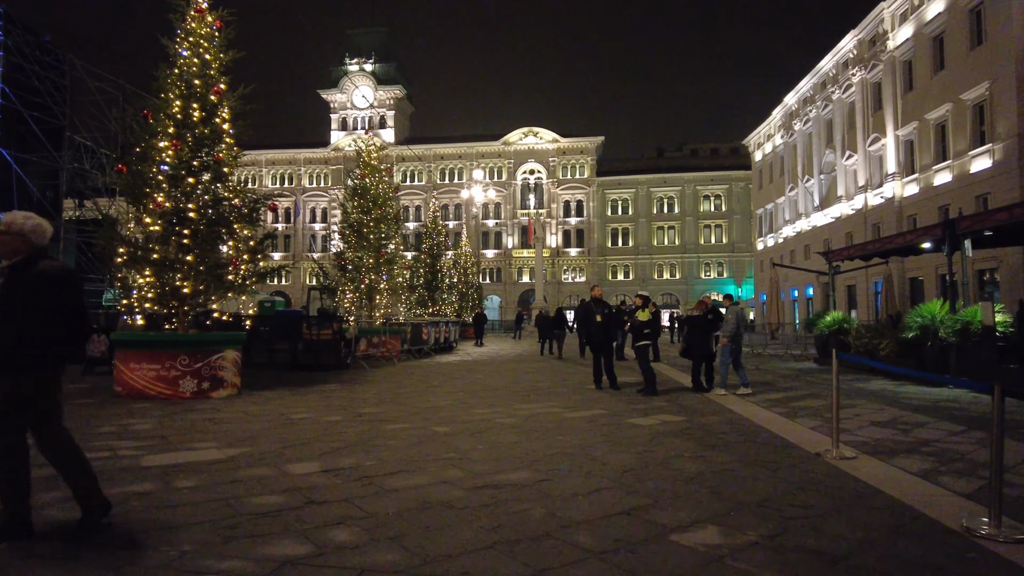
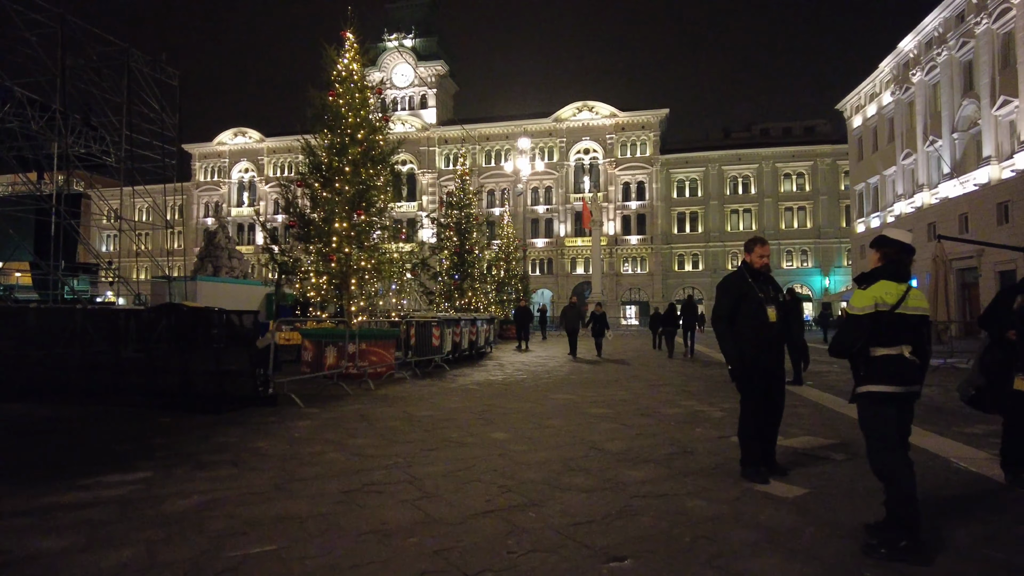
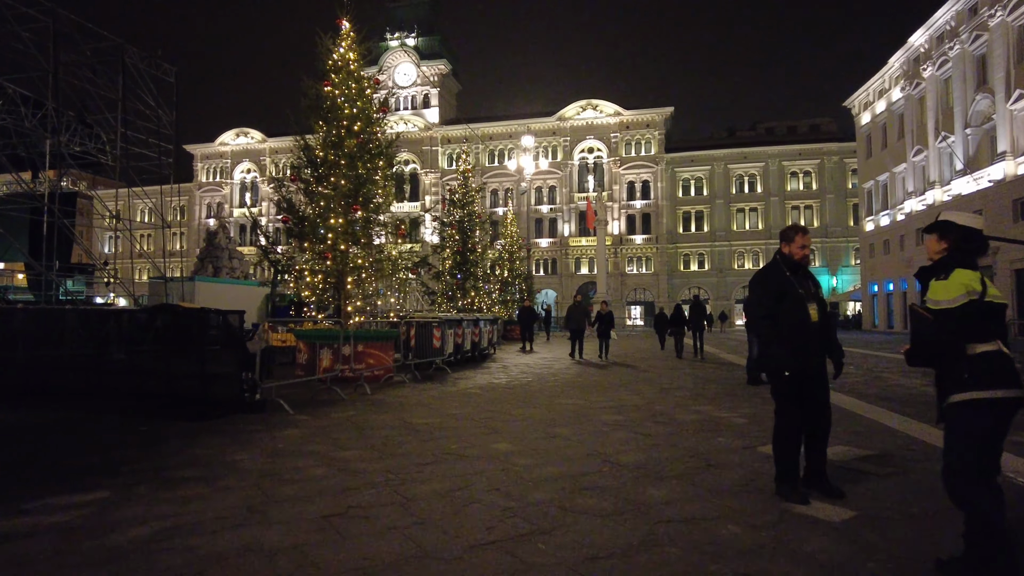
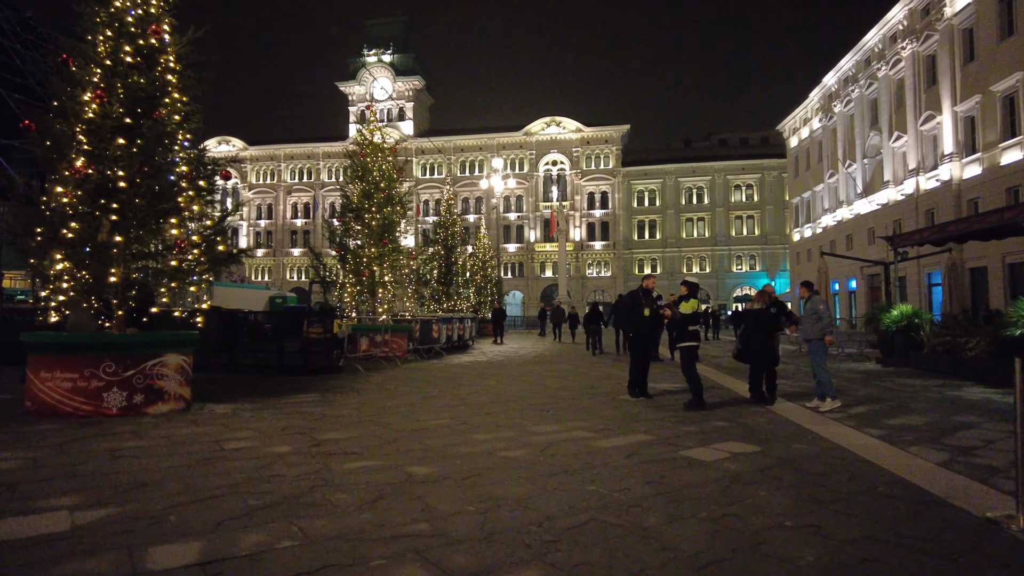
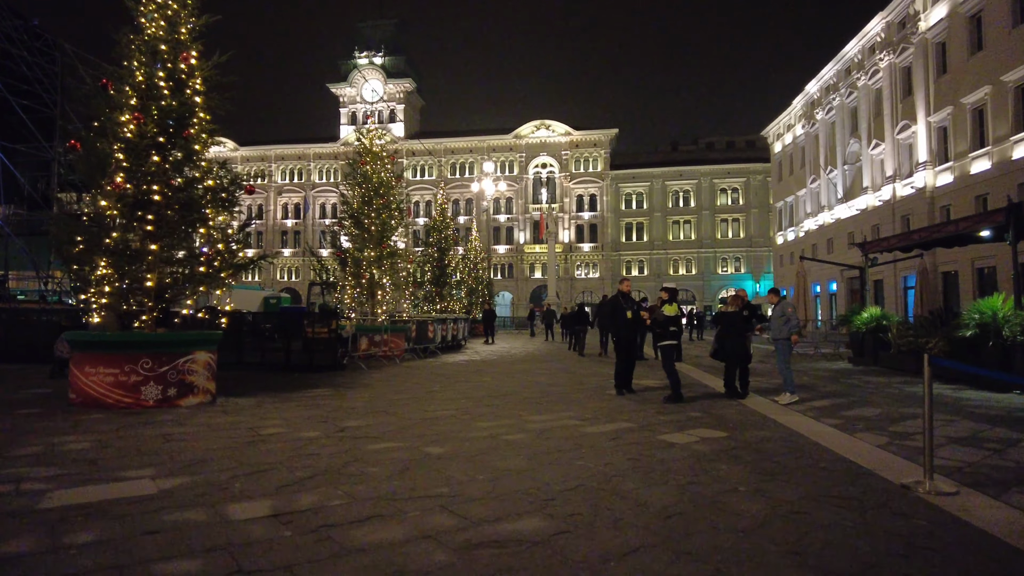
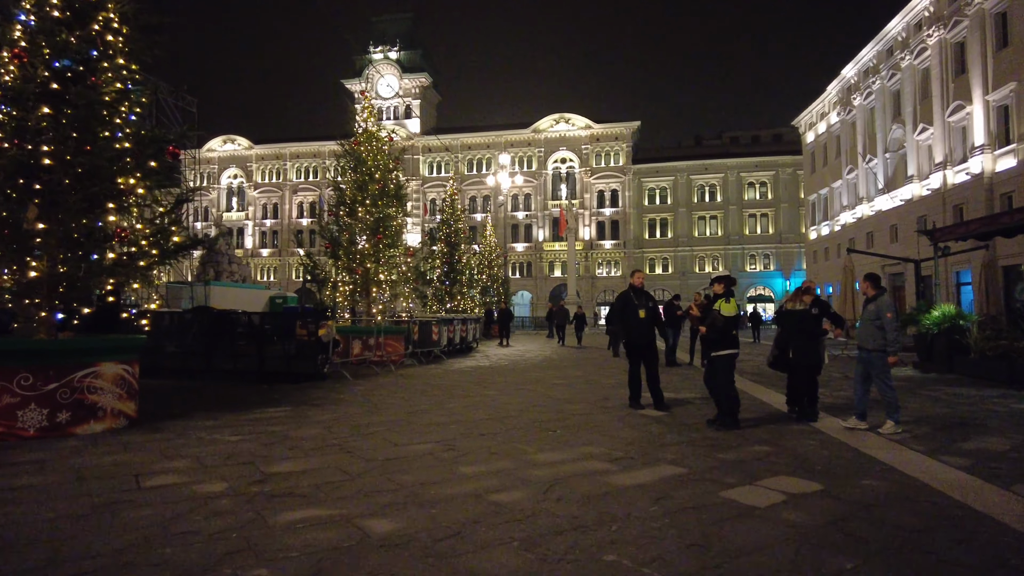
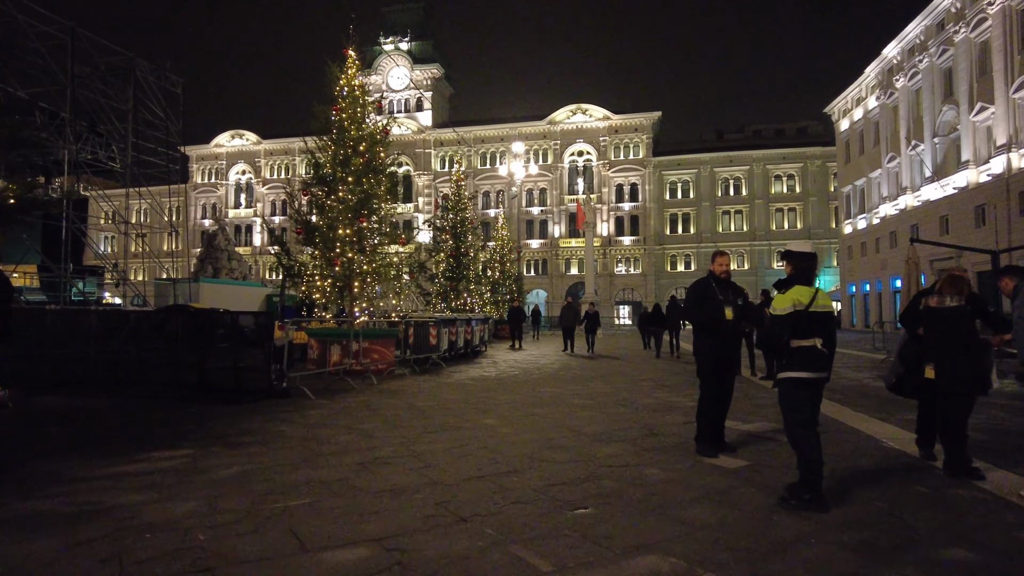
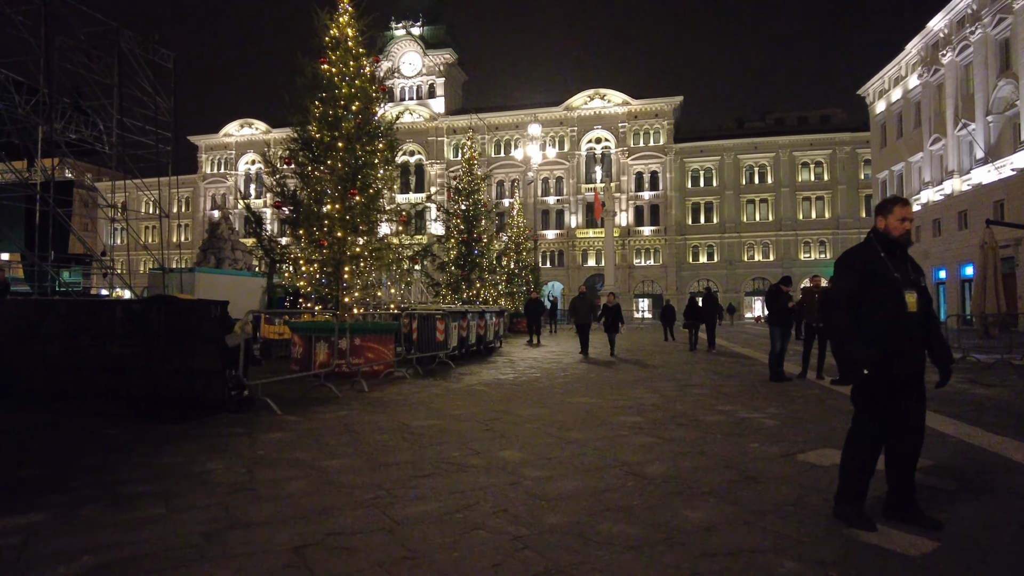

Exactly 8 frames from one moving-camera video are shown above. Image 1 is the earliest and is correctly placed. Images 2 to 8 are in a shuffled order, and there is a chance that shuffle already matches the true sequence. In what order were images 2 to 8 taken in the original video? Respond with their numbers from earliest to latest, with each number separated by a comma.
5, 4, 6, 7, 2, 3, 8
